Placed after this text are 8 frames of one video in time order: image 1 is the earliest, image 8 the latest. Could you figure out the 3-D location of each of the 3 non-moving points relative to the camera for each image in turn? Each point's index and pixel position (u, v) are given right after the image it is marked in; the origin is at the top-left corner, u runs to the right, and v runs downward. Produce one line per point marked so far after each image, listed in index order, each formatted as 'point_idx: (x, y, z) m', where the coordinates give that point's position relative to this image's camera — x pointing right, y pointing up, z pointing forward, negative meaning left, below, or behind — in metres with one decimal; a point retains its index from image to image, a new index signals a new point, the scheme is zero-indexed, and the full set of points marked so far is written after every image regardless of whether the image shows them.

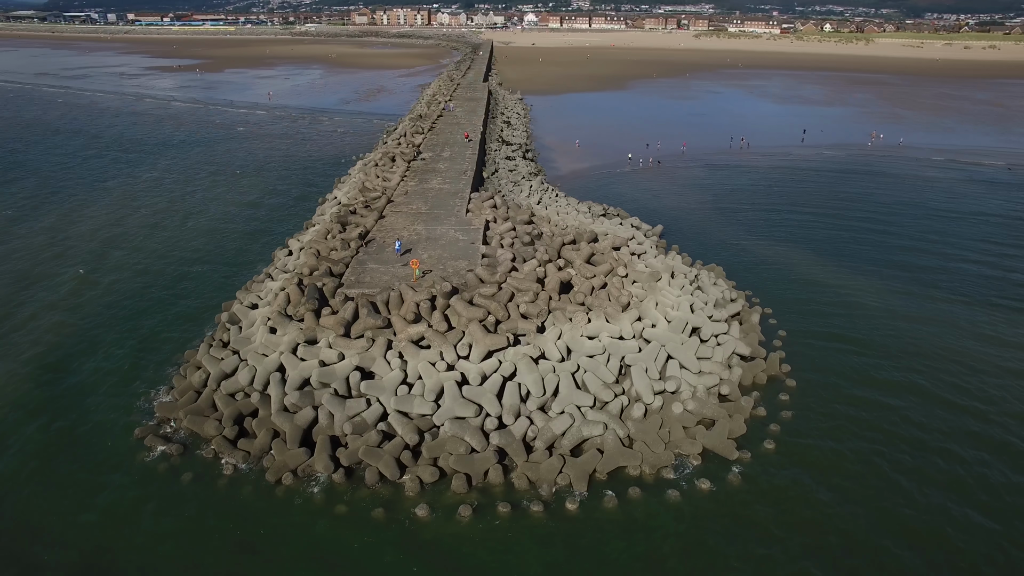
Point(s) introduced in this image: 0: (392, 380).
0: (-1.7, -1.3, +9.1) m
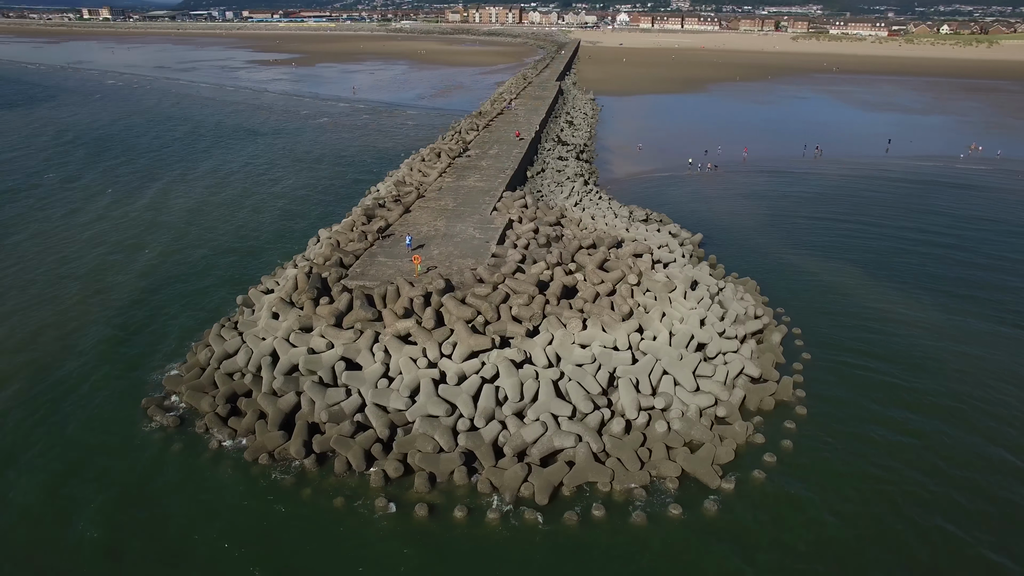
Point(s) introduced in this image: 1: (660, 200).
0: (-2.0, -1.2, +9.2) m
1: (+4.4, +2.7, +19.1) m
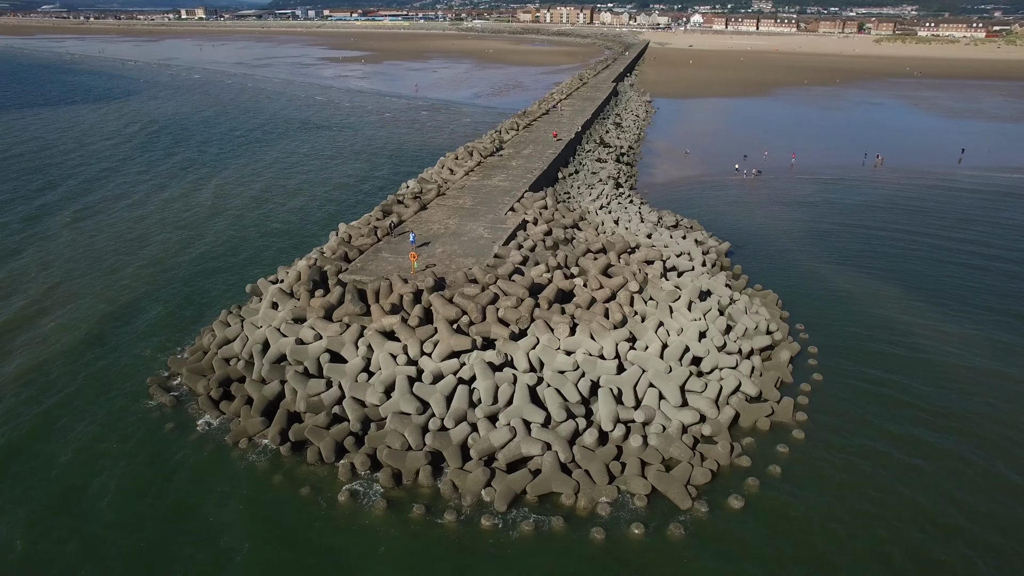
0: (-2.3, -1.2, +9.3) m
1: (+5.3, +2.4, +18.5) m
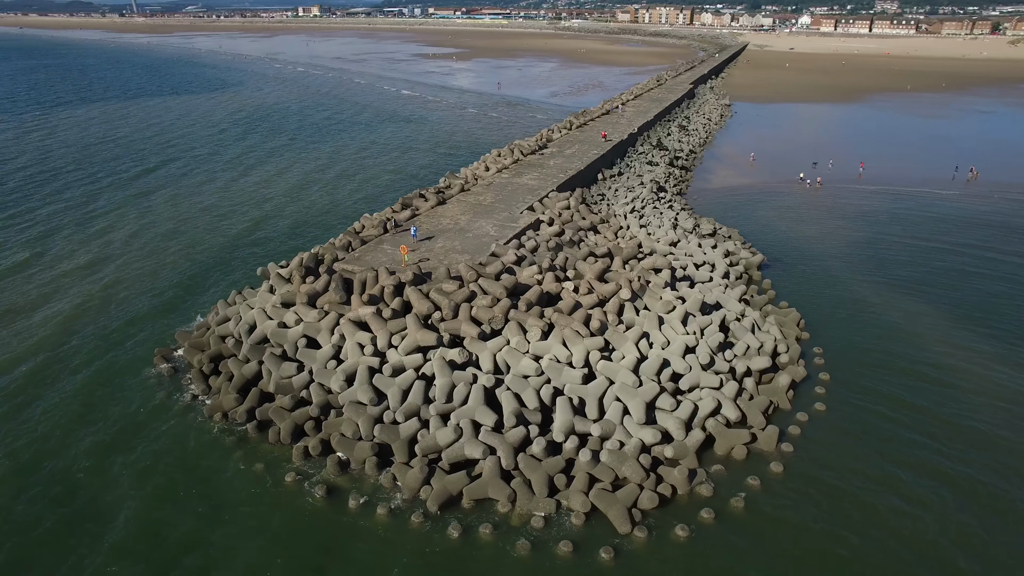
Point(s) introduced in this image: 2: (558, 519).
0: (-2.8, -1.0, +9.5) m
1: (+6.3, +2.0, +17.4) m
2: (+0.5, -2.8, +7.7) m
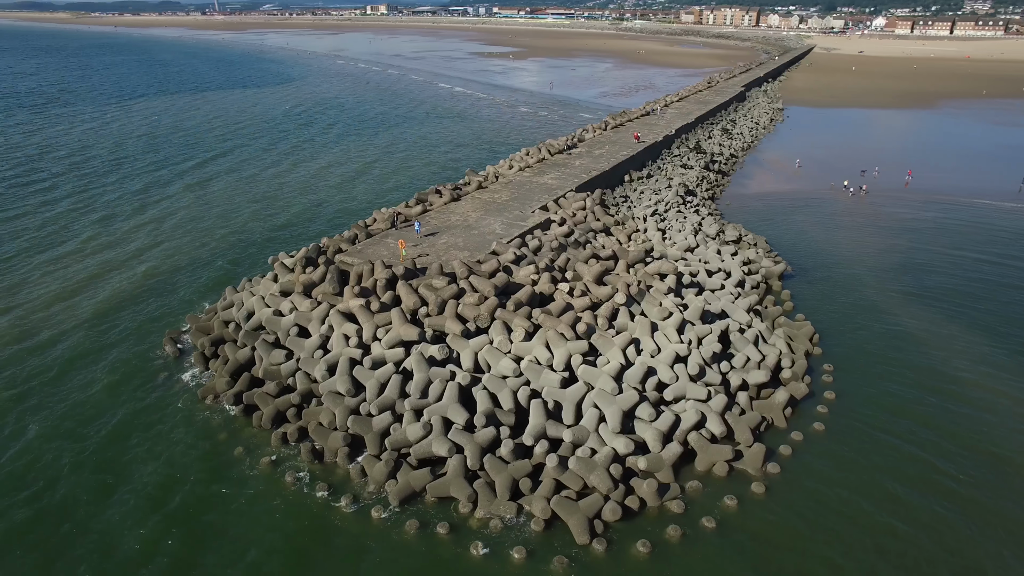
0: (-3.0, -0.8, +9.7) m
1: (+6.9, +1.7, +16.7) m
2: (+0.1, -2.8, +7.5) m
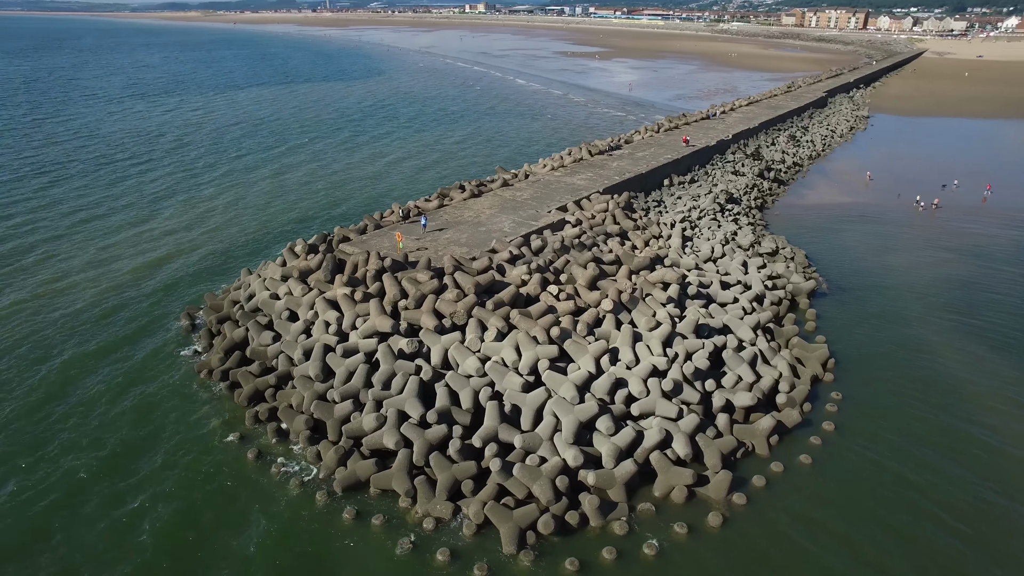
0: (-3.3, -0.6, +9.9) m
1: (+7.6, +1.3, +15.5) m
2: (-0.7, -2.7, +7.4) m
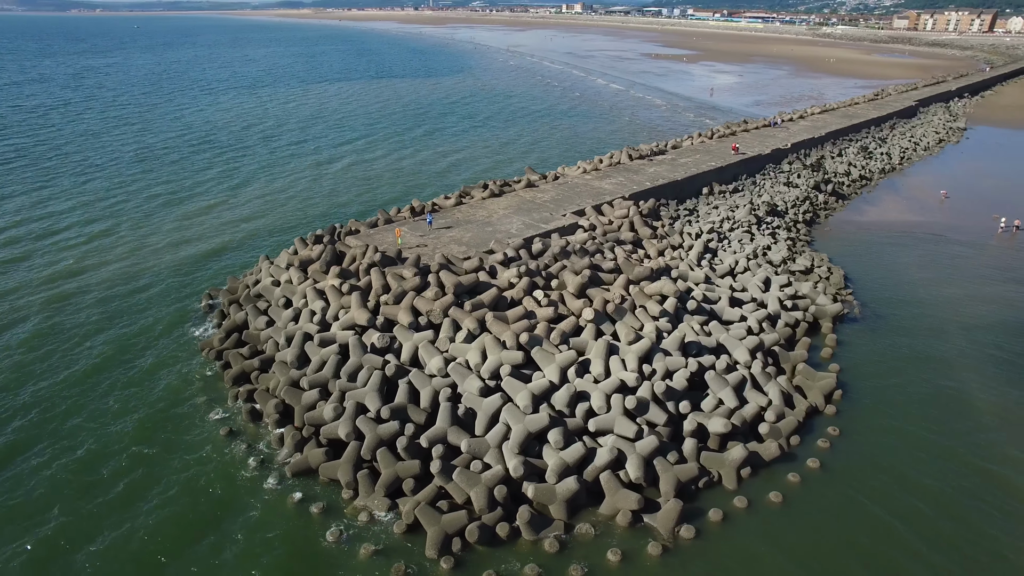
0: (-3.6, -0.4, +10.2) m
1: (+8.1, +0.7, +14.3) m
2: (-1.5, -2.7, +7.4) m
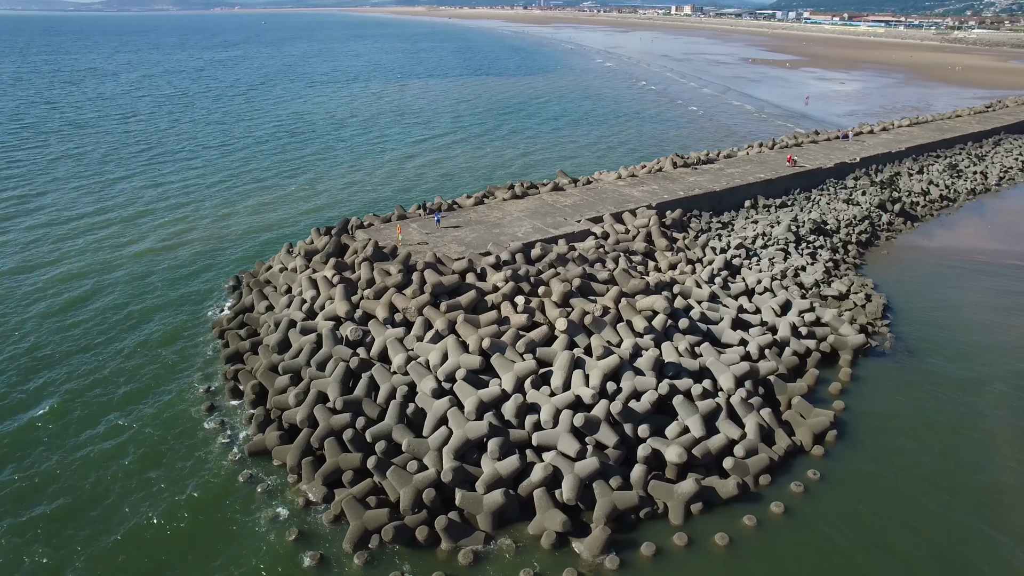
0: (-3.8, -0.2, +10.7) m
1: (+8.4, 0.0, +12.8) m
2: (-2.3, -2.6, +7.5) m
